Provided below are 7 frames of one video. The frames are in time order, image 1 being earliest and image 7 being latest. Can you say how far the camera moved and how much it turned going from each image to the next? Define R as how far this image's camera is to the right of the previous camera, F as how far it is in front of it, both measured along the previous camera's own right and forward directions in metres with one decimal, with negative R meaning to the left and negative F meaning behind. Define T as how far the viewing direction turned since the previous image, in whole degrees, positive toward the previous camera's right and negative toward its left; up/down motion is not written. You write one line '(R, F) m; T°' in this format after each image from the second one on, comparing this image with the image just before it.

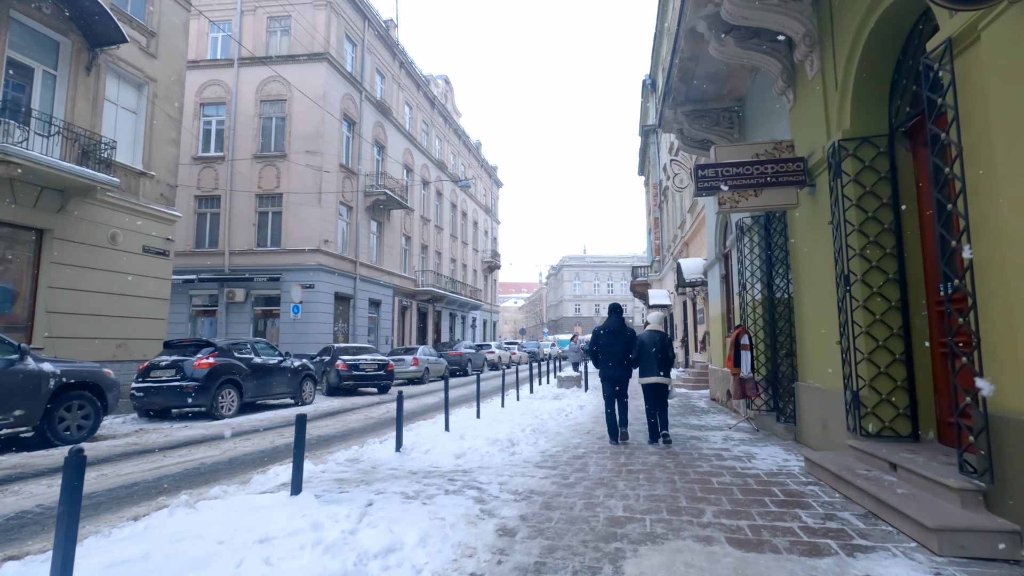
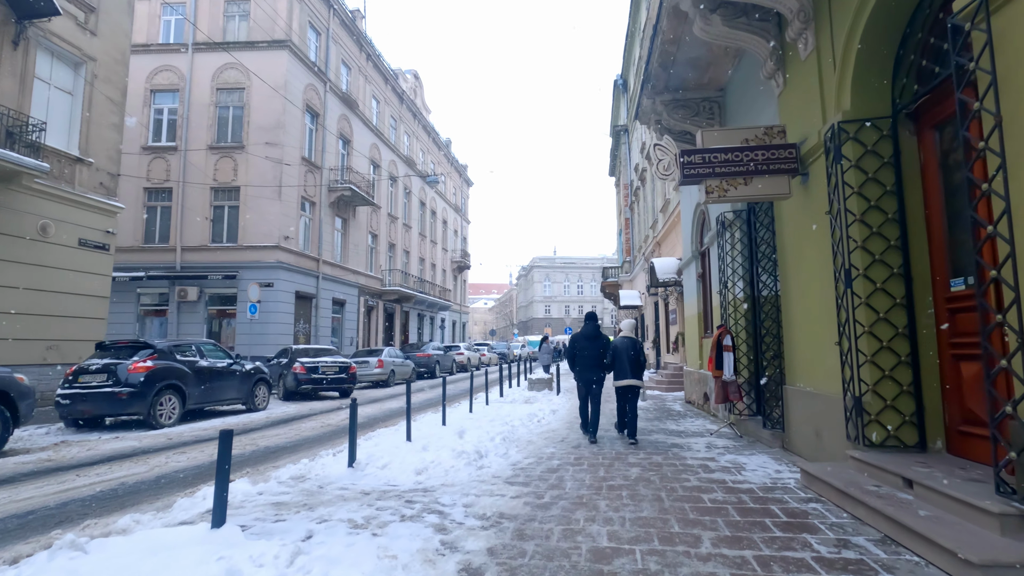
(0.0, +0.7) m; +3°
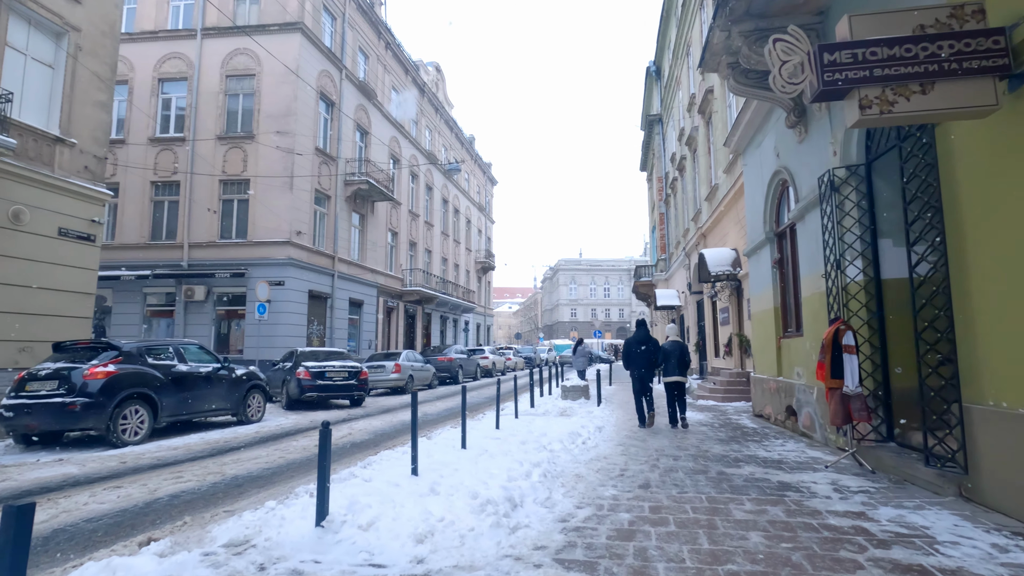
(-0.2, +2.0) m; -3°
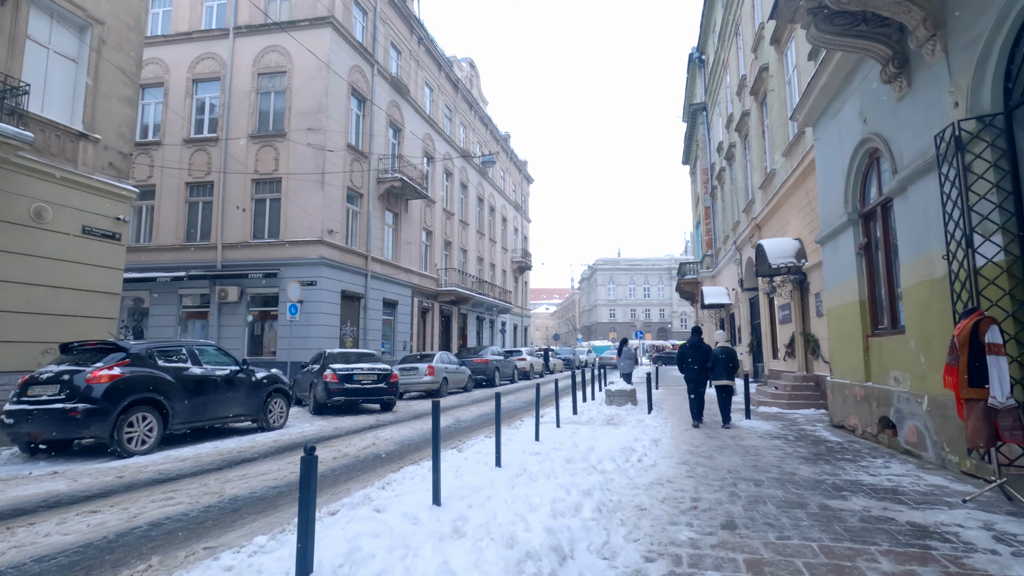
(-0.1, +1.1) m; -4°
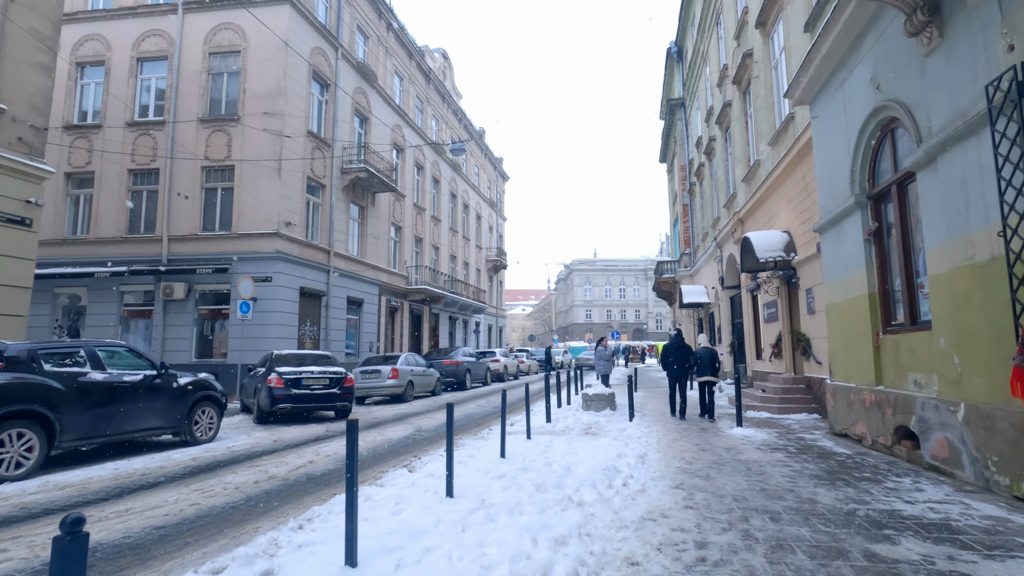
(+0.2, +1.2) m; +2°
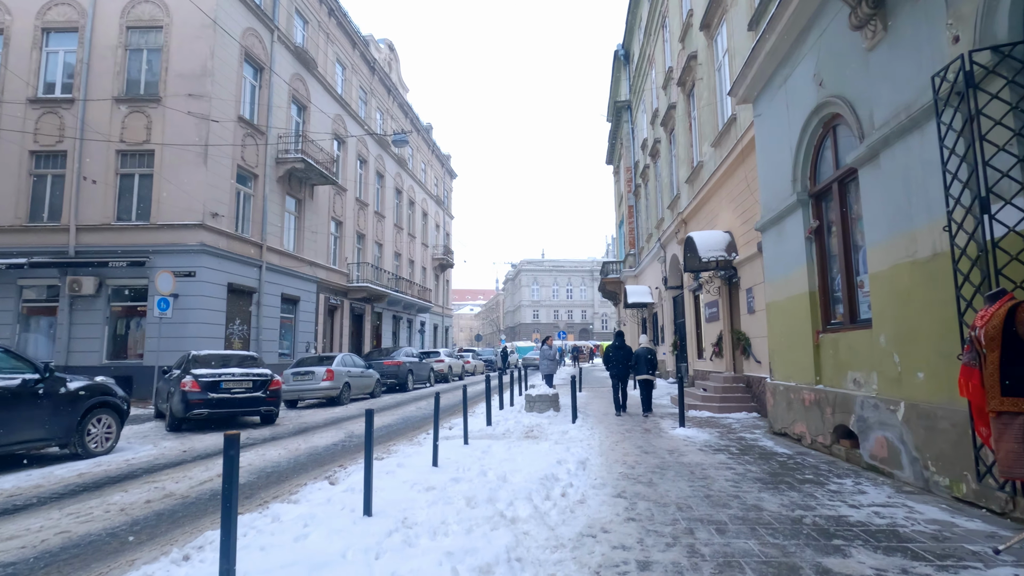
(+0.2, +0.5) m; +6°
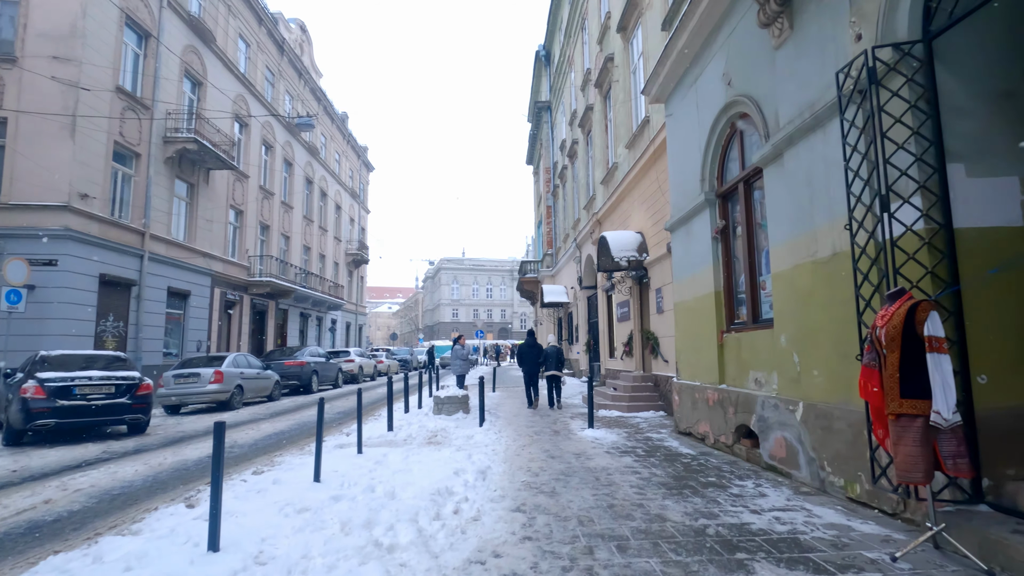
(+0.2, +0.5) m; +8°
